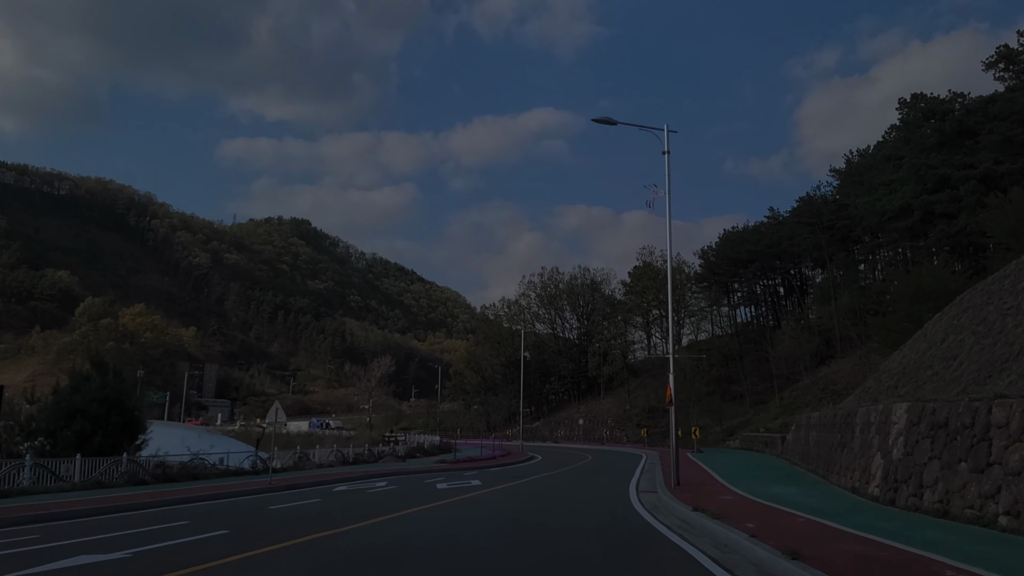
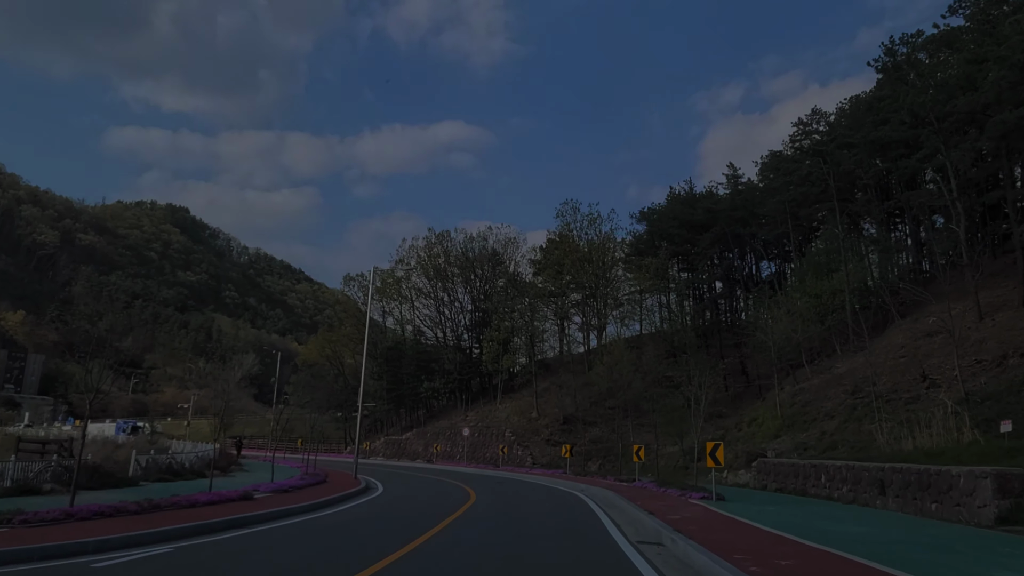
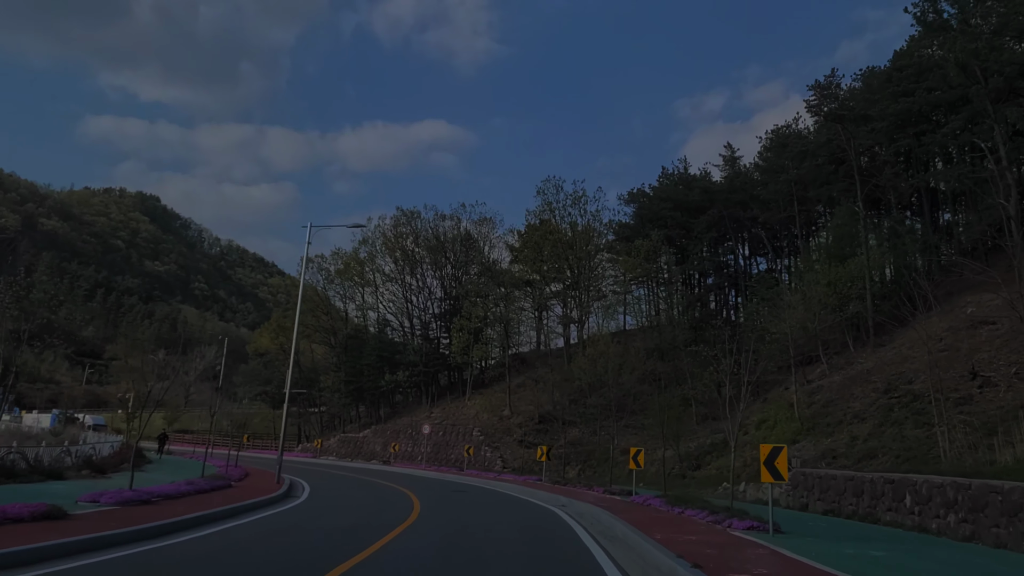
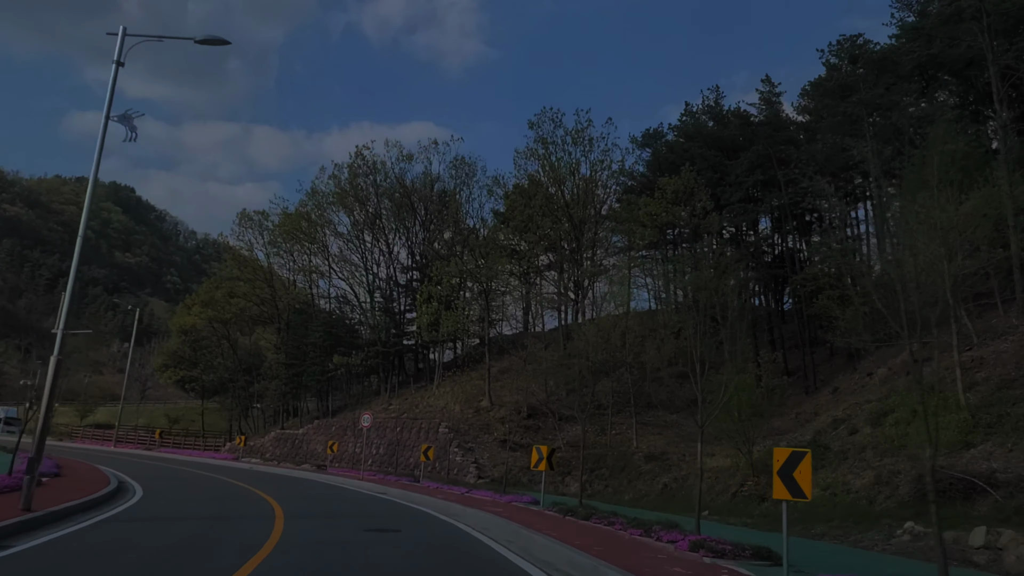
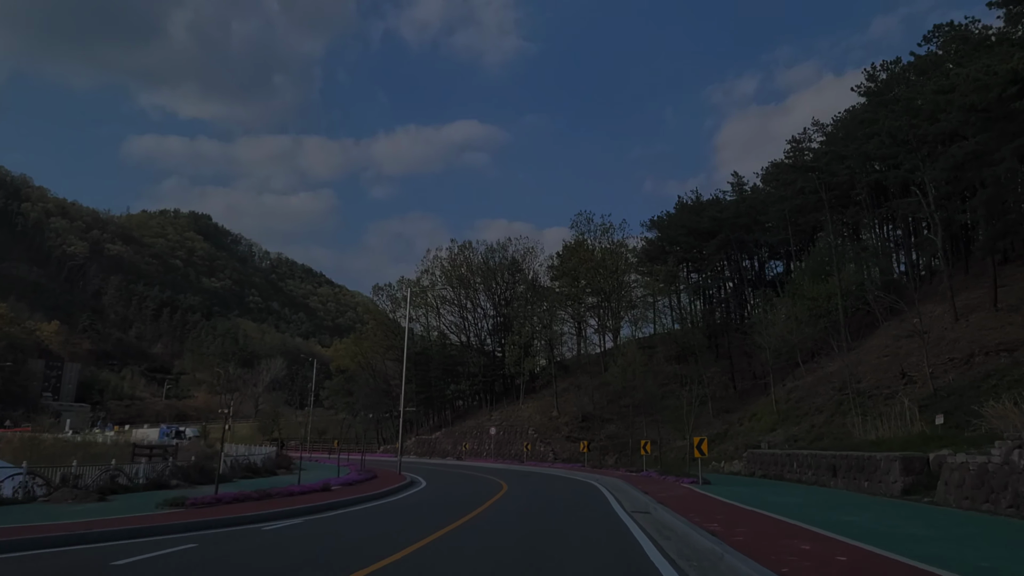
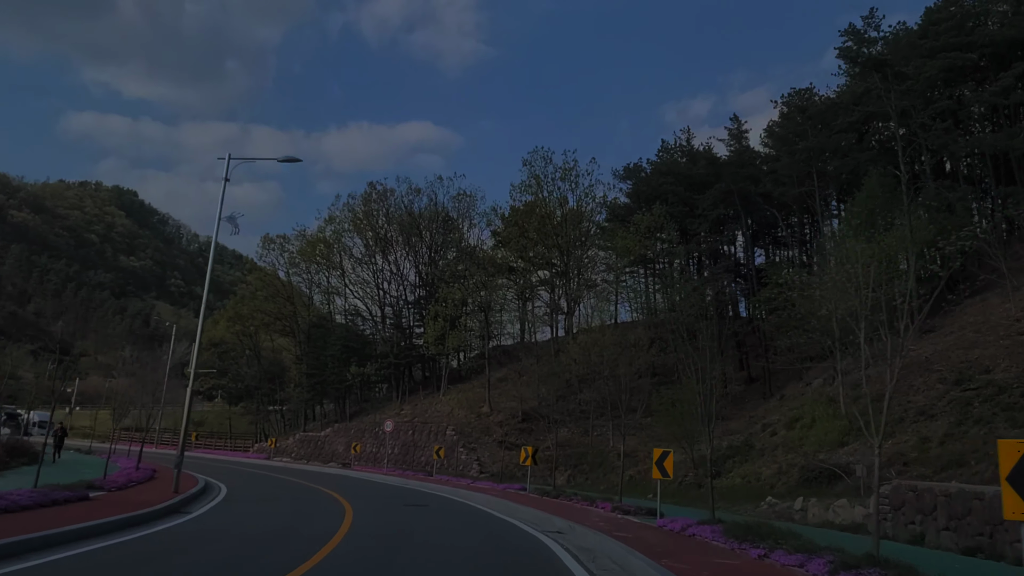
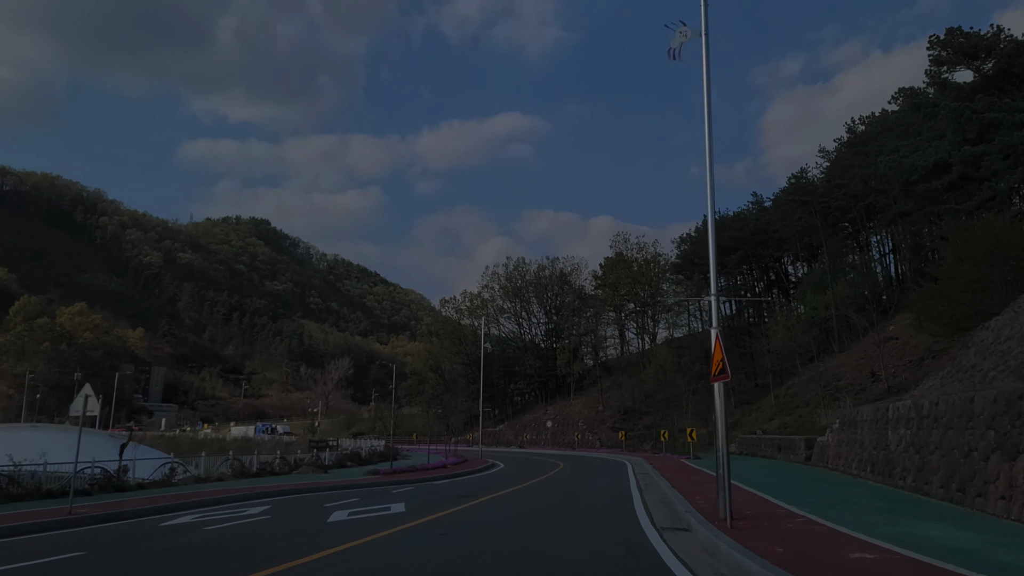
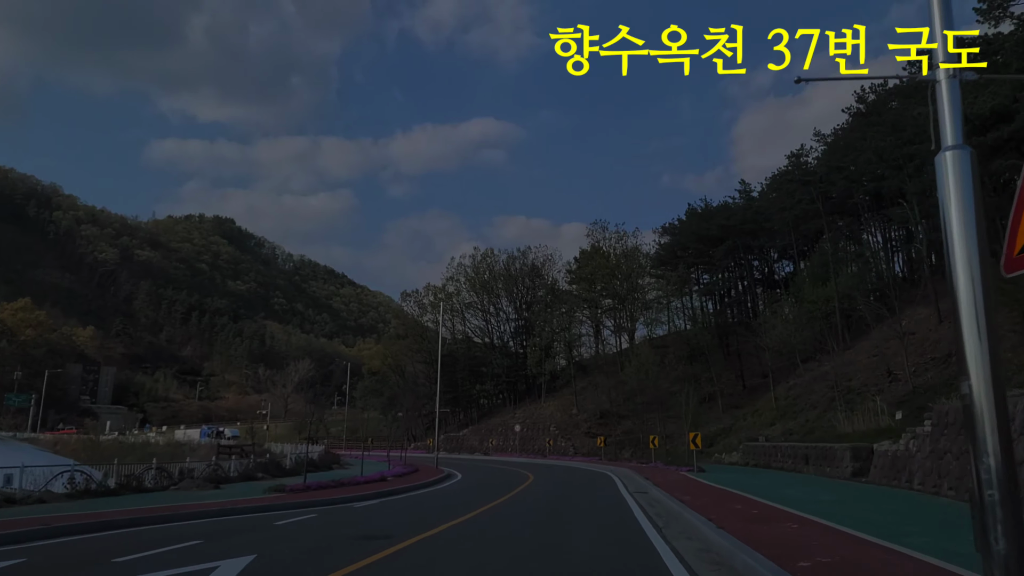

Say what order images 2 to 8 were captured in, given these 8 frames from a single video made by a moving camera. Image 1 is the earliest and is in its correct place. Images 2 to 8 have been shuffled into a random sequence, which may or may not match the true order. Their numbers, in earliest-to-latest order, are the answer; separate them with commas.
7, 8, 5, 2, 3, 6, 4
